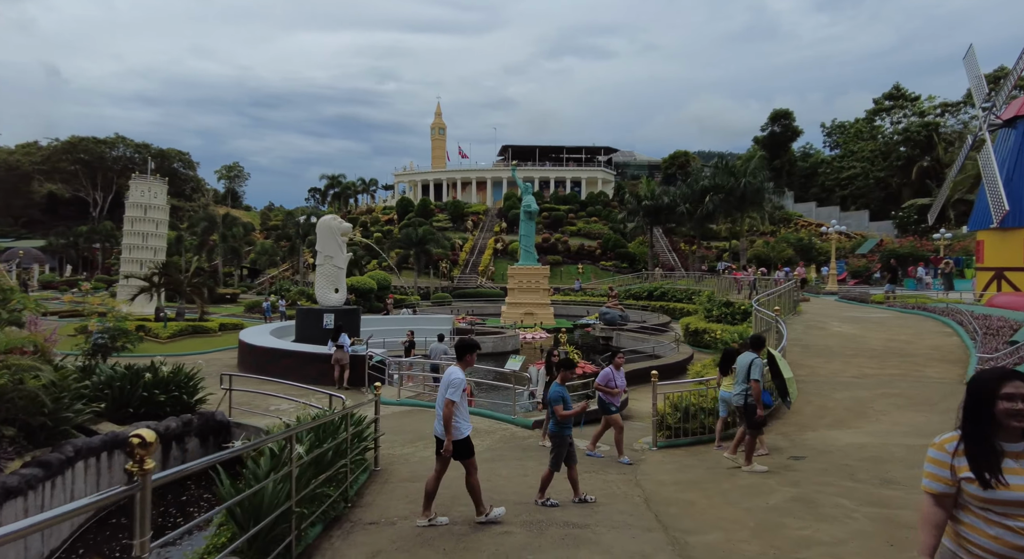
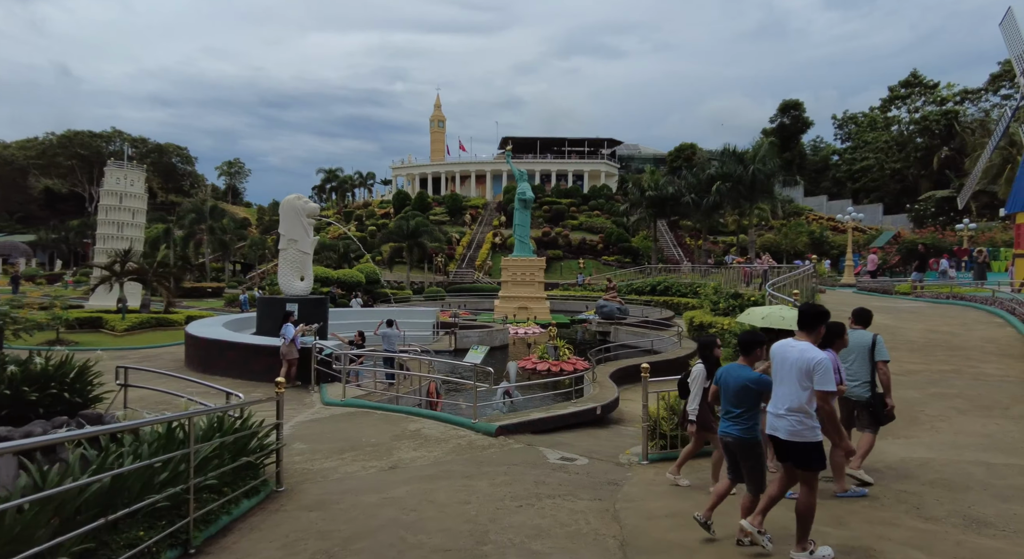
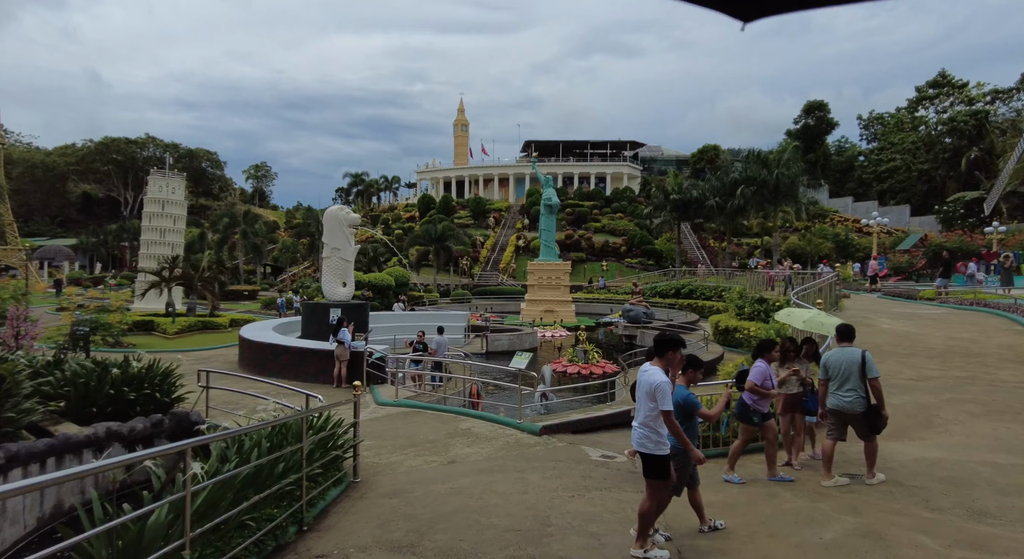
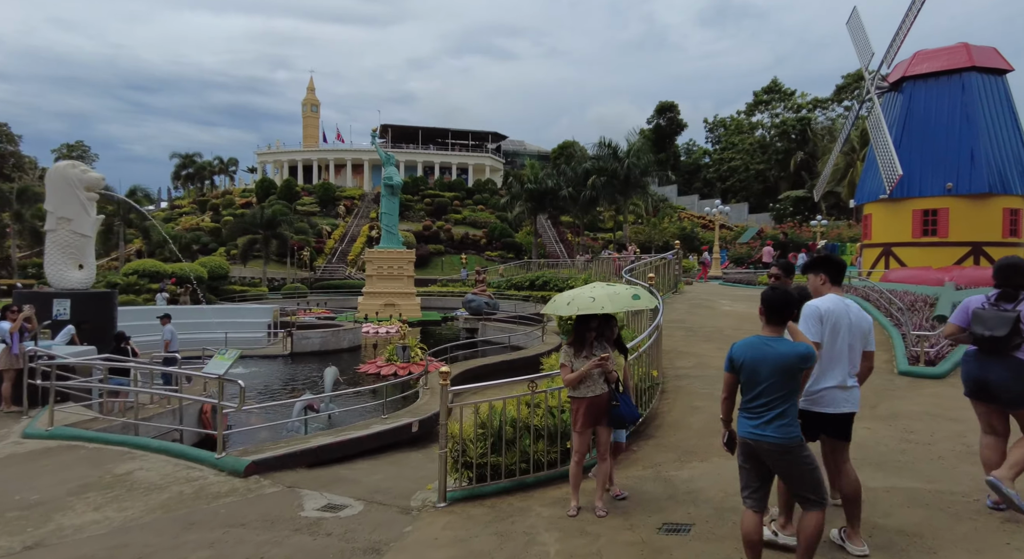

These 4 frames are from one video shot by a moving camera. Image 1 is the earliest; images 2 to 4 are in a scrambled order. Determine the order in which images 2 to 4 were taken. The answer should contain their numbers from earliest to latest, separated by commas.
3, 2, 4
